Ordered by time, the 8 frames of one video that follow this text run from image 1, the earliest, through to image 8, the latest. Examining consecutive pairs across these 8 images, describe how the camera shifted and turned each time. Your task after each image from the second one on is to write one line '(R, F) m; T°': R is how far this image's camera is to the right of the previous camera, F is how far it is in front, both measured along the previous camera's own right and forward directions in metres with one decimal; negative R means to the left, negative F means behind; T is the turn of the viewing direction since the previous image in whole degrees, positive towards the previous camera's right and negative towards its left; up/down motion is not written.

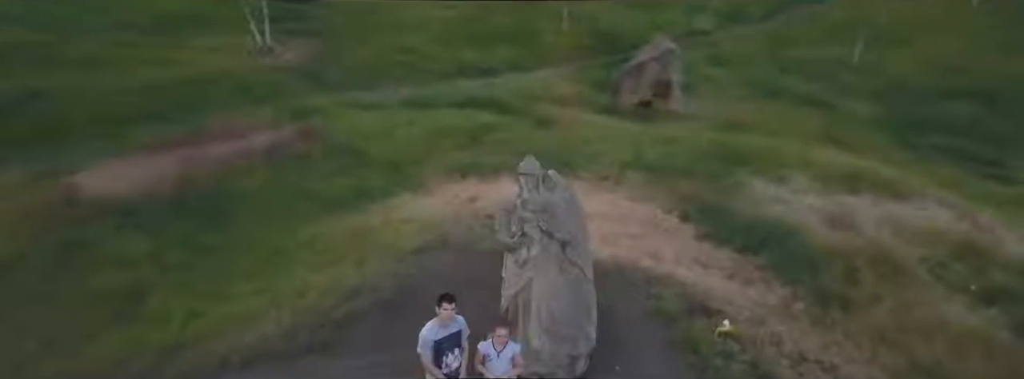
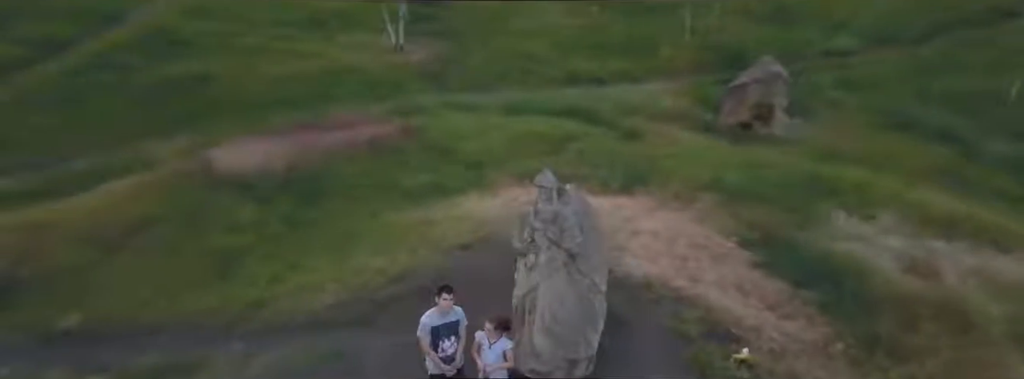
(+0.6, -0.2) m; -11°
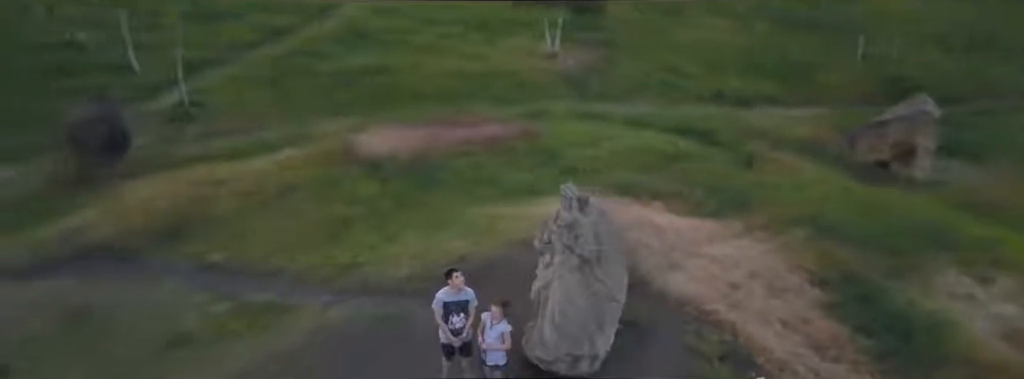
(+0.8, -0.3) m; -15°
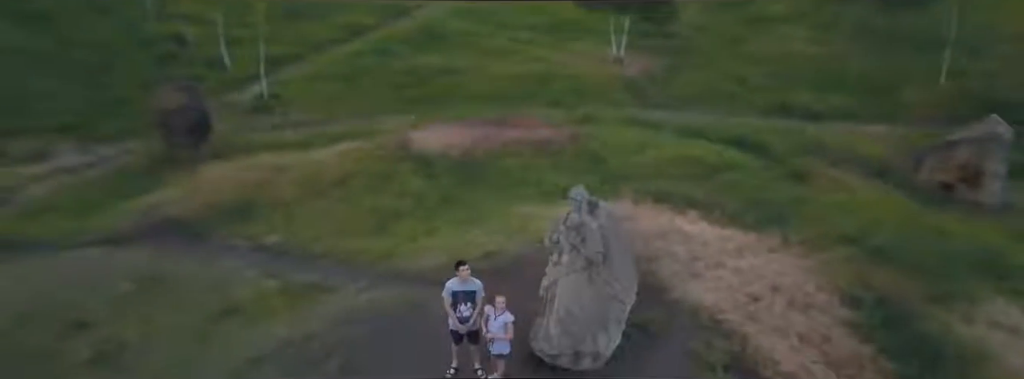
(+0.3, -0.2) m; -6°
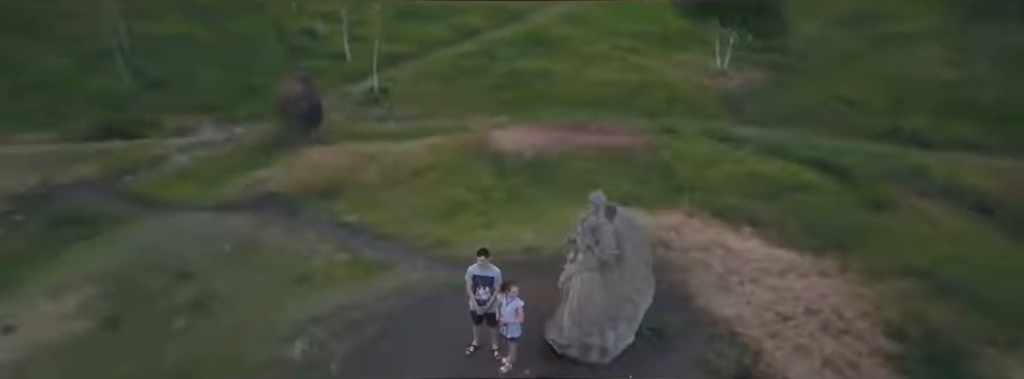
(+0.5, -0.3) m; -10°
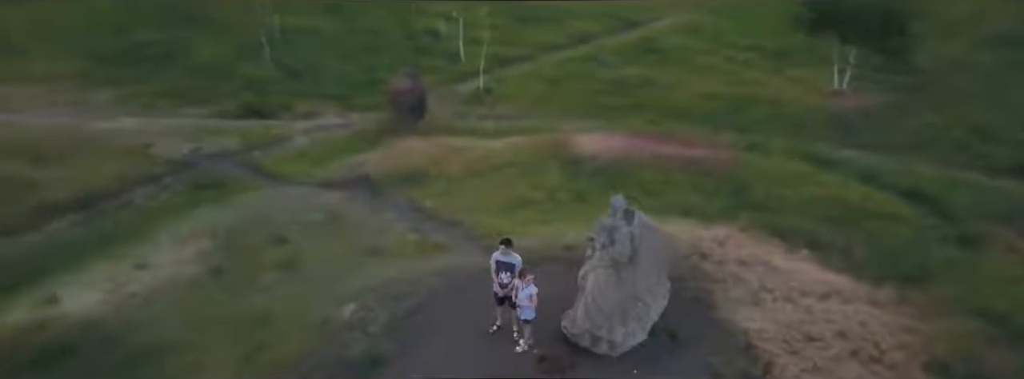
(+0.6, -0.3) m; -10°
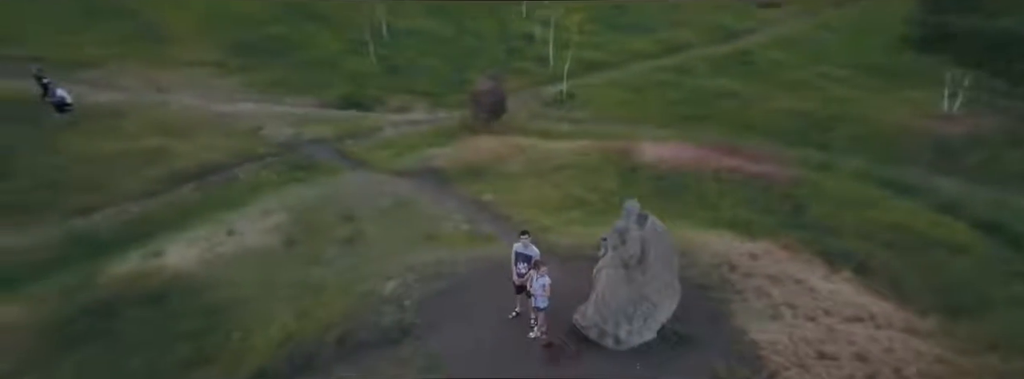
(+0.5, -0.3) m; -8°
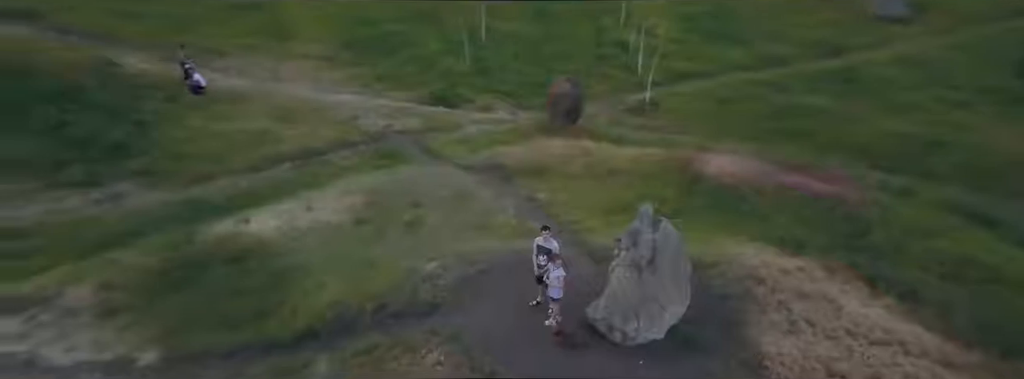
(+0.5, -0.4) m; -8°
